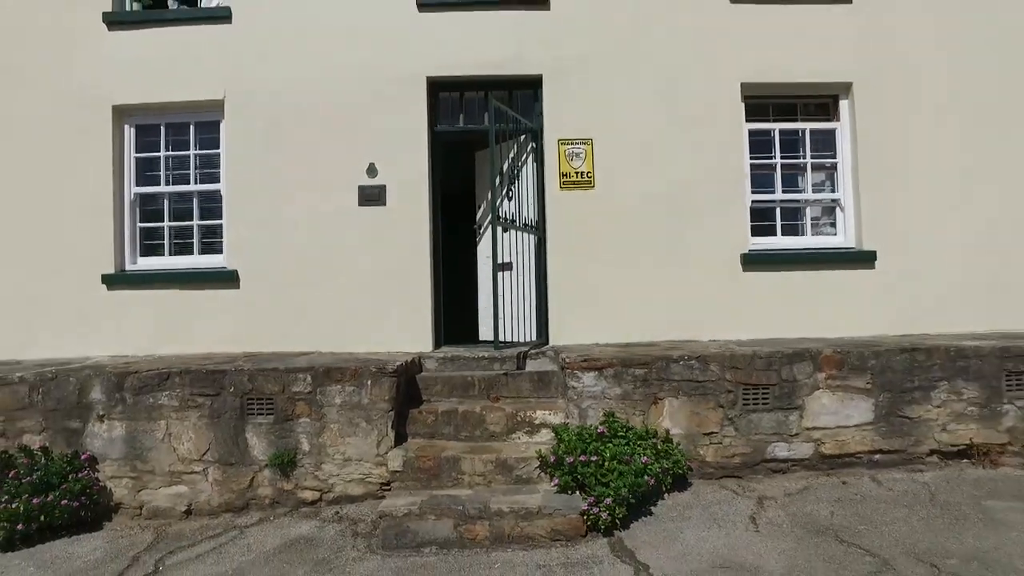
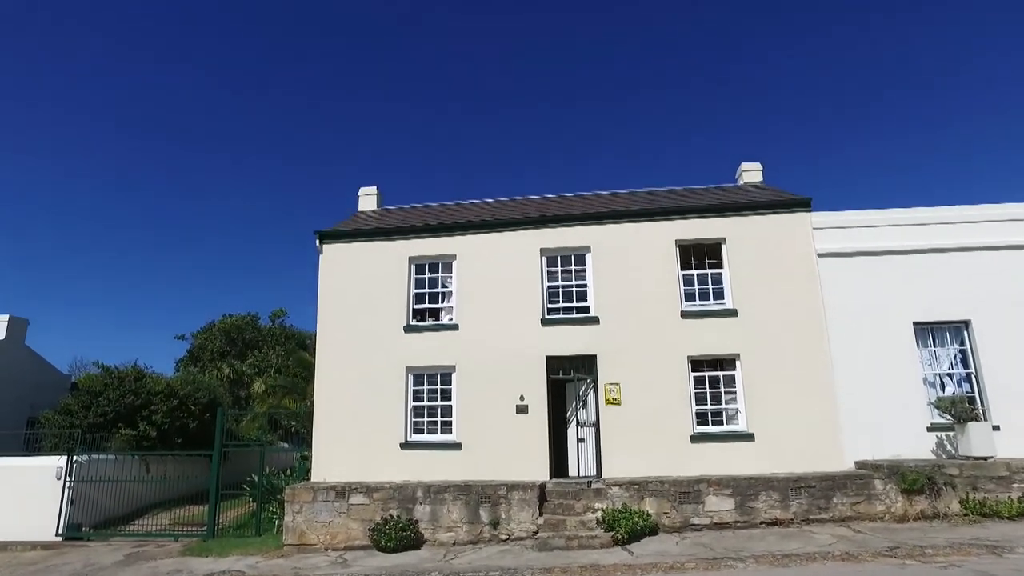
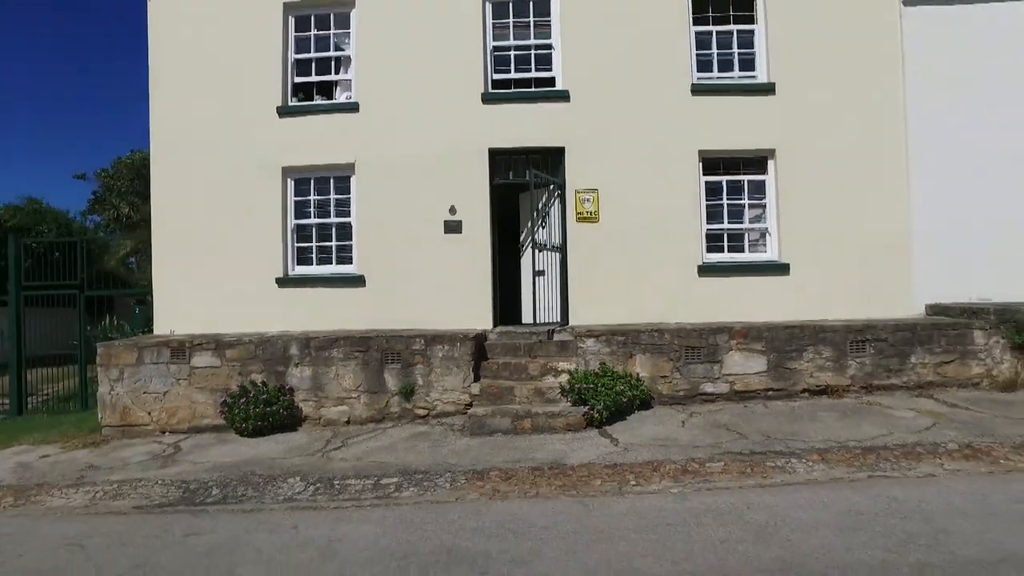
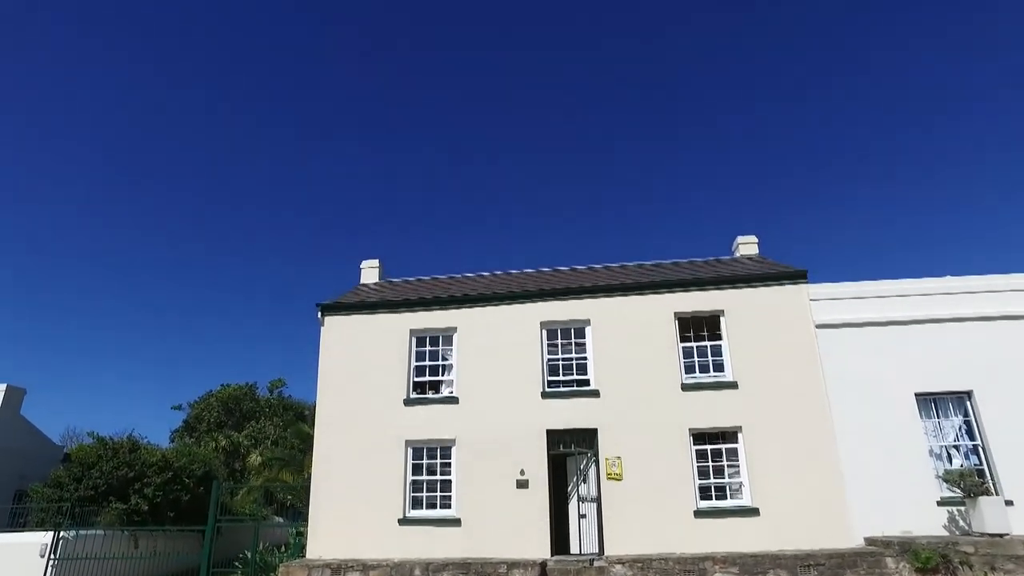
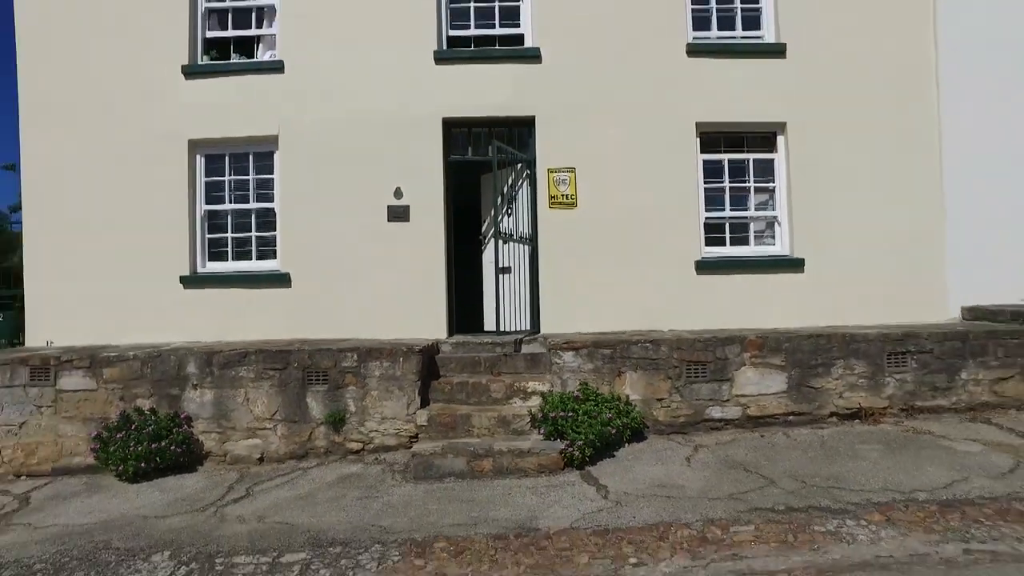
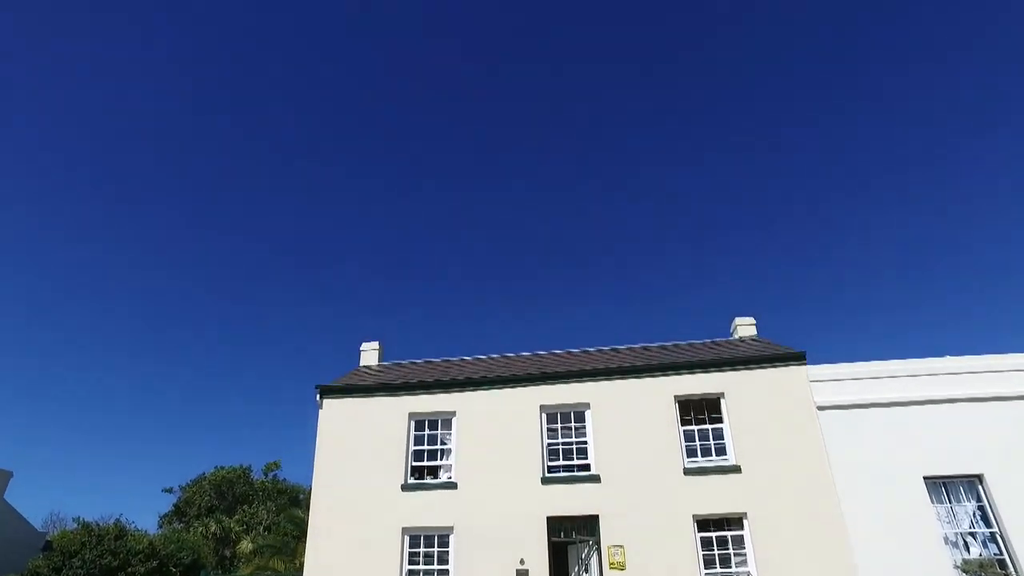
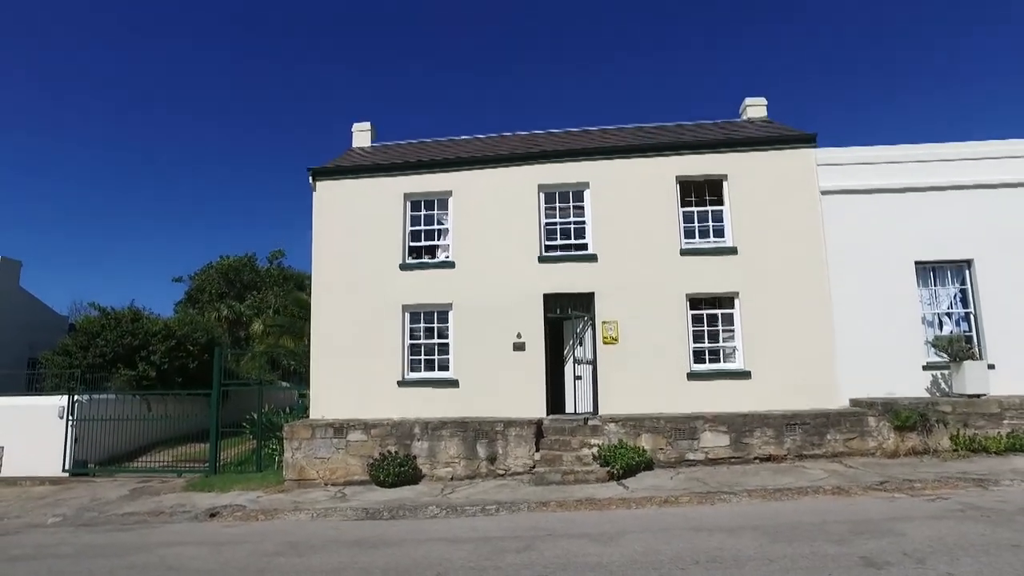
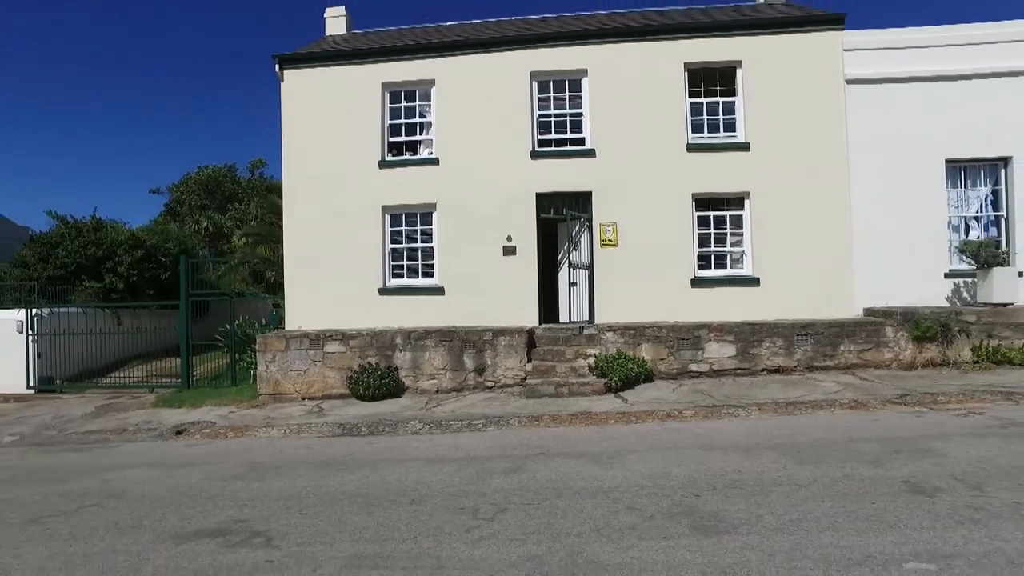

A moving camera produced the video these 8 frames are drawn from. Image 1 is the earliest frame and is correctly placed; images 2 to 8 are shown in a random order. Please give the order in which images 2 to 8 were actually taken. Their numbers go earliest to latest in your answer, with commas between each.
5, 3, 8, 7, 2, 4, 6
